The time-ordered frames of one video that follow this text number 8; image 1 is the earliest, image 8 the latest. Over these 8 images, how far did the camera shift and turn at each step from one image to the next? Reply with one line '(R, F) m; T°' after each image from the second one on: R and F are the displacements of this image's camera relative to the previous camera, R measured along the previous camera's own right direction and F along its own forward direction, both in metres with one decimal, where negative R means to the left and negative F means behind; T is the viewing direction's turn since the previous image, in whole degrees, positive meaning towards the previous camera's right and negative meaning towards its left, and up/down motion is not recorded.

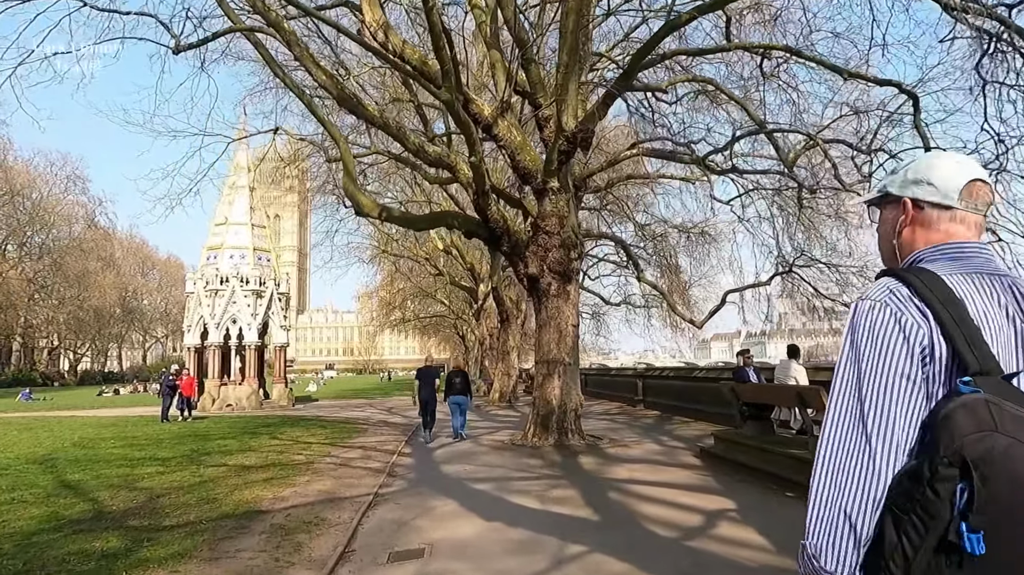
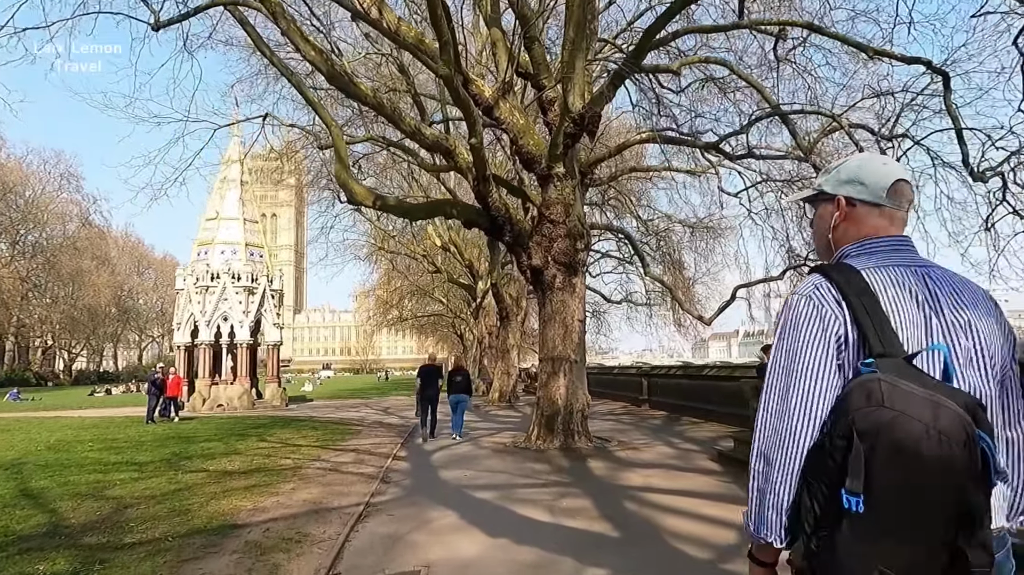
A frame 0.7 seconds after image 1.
(-0.1, +0.8) m; 0°
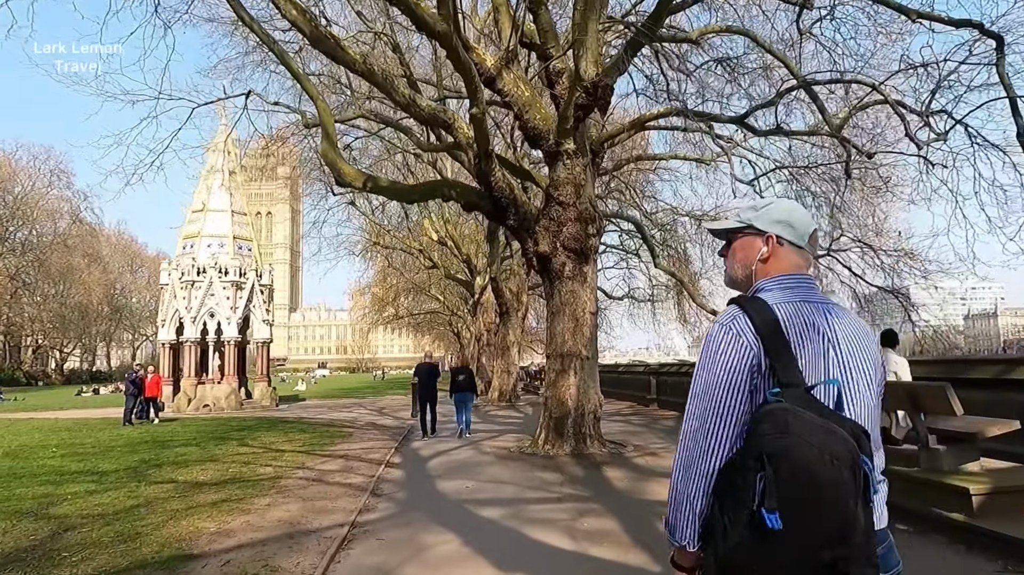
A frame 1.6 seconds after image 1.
(-0.1, +1.2) m; 0°
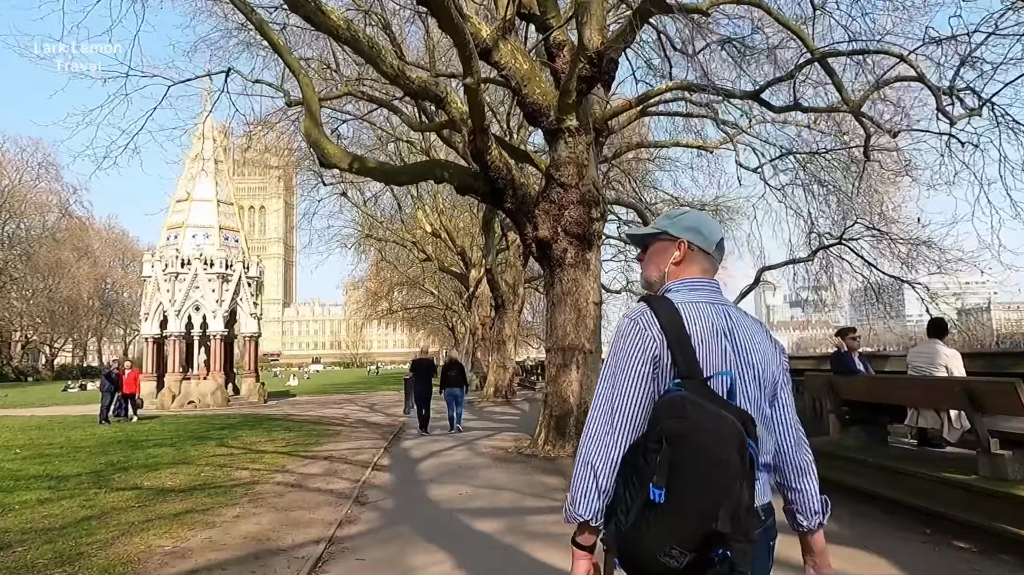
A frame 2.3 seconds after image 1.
(0.0, +0.8) m; 0°
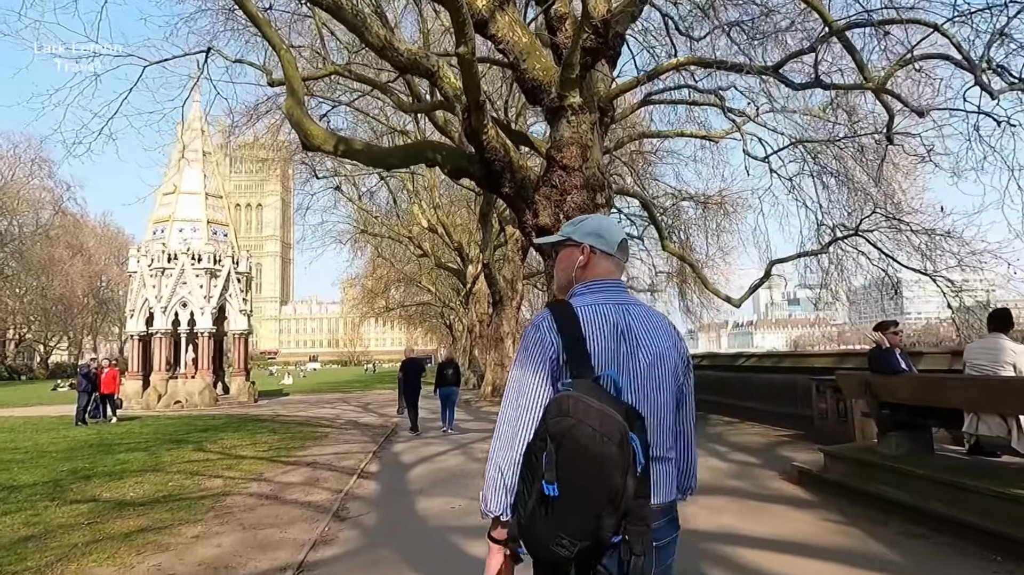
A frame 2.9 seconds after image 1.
(0.0, +0.8) m; 0°
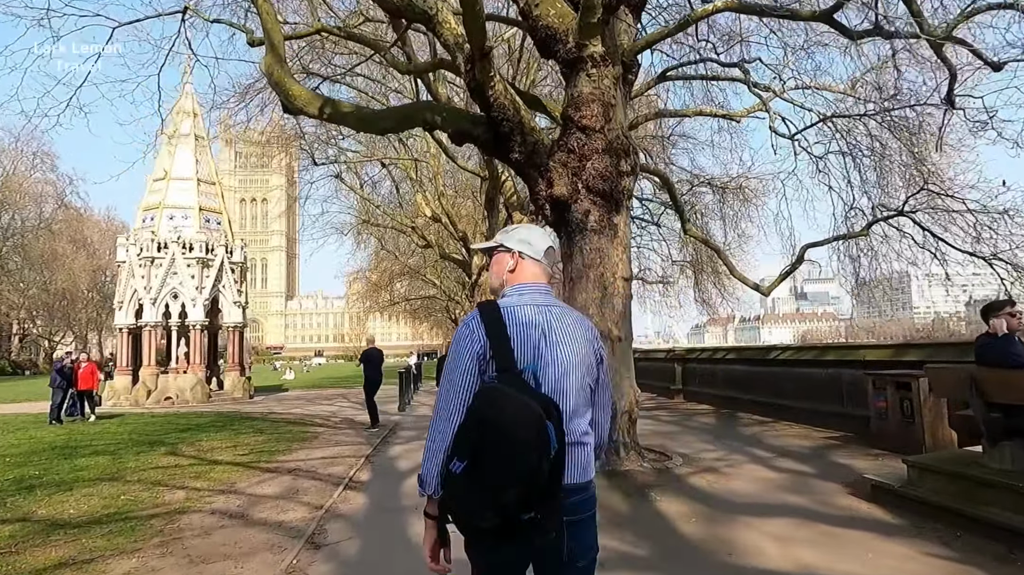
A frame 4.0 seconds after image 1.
(-0.1, +1.3) m; -1°
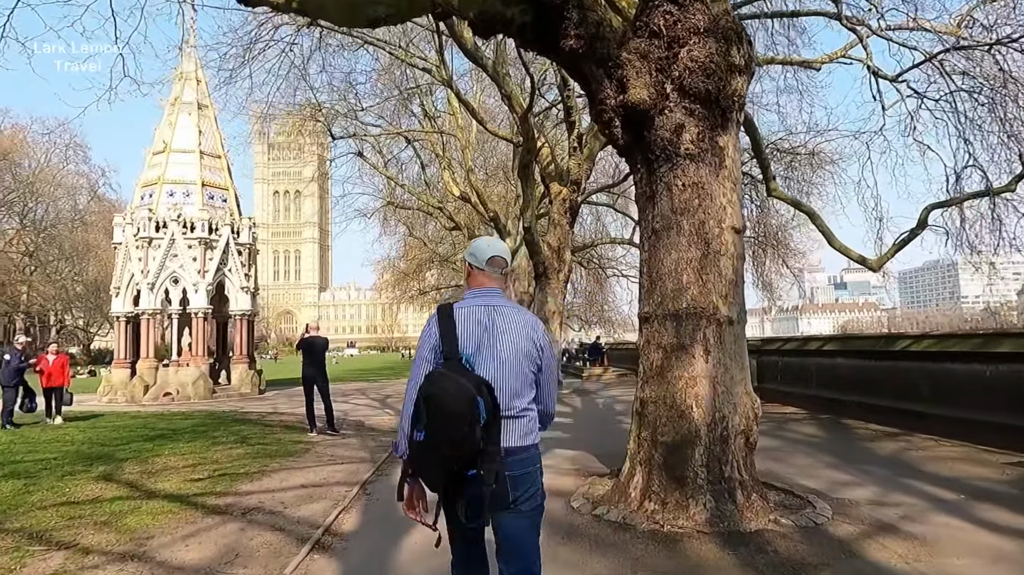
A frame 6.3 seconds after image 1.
(-0.2, +2.8) m; -3°
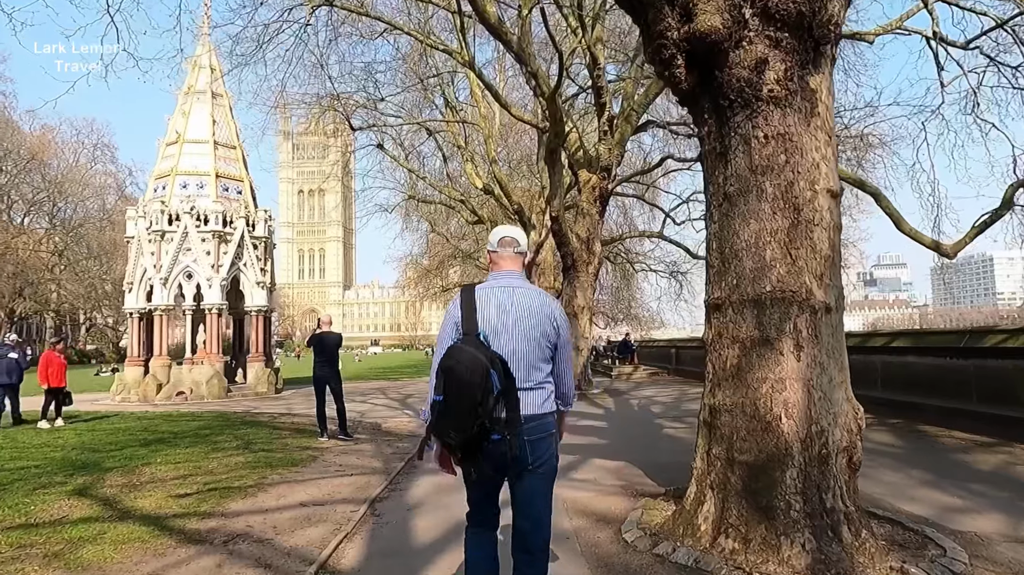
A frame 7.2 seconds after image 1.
(-0.1, +1.1) m; -2°
